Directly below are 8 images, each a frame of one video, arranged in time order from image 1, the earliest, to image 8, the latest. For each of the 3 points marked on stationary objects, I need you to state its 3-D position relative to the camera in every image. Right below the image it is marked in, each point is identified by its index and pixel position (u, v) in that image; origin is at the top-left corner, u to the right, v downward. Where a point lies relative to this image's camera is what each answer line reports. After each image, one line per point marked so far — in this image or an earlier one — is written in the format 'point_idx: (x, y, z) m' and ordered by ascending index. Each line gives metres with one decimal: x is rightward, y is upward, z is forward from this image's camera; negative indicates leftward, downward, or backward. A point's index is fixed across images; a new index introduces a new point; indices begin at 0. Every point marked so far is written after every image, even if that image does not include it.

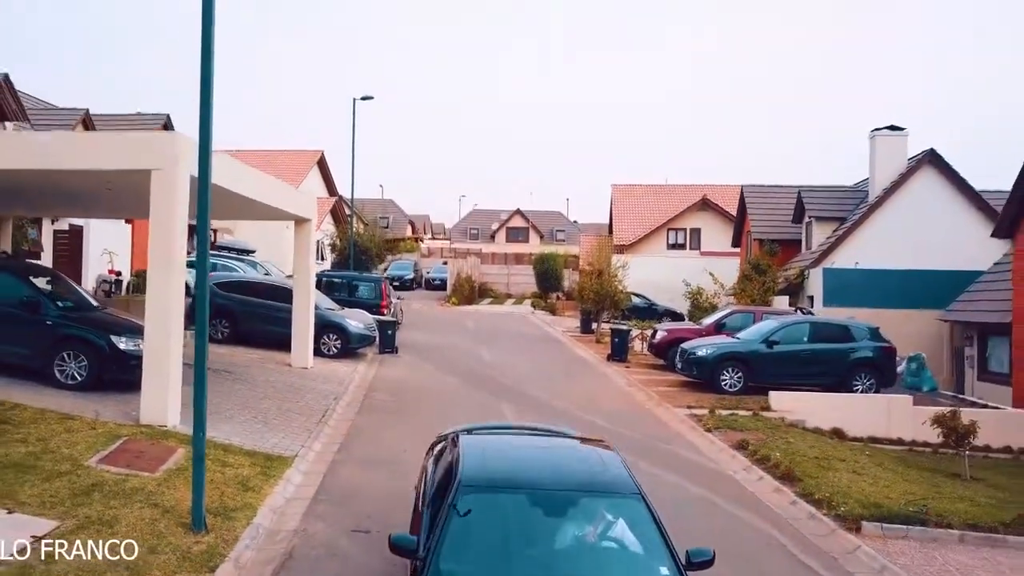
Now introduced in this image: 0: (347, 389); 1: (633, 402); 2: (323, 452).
0: (-3.2, -2.0, +13.4) m
1: (+2.4, -2.3, +14.0) m
2: (-2.6, -2.3, +9.7) m
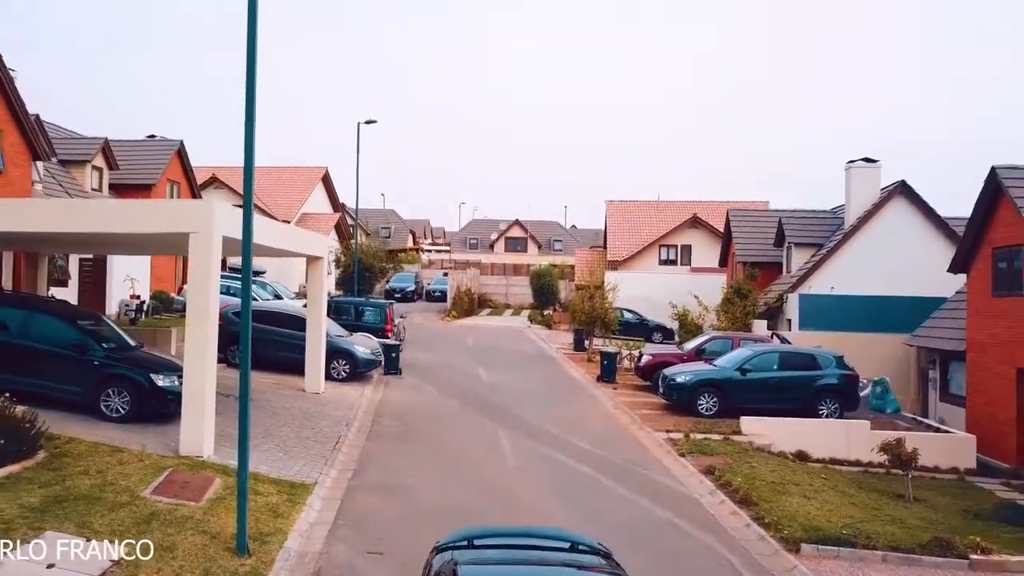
0: (-3.3, -2.7, +14.7) m
1: (+2.3, -3.0, +15.3) m
2: (-2.8, -3.0, +11.1) m
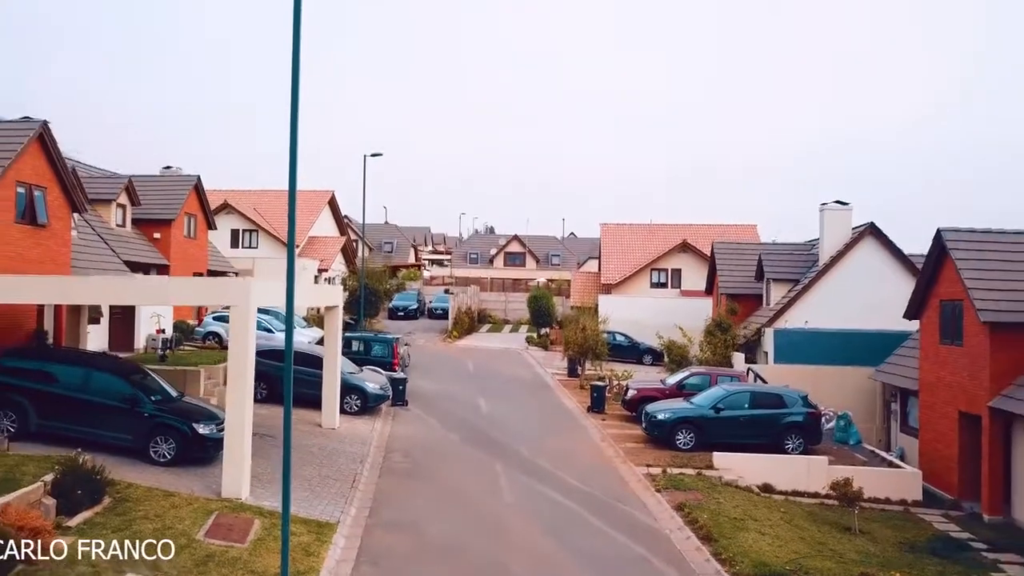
0: (-3.4, -3.8, +16.4) m
1: (+2.2, -4.1, +17.0) m
2: (-2.8, -4.2, +12.8) m
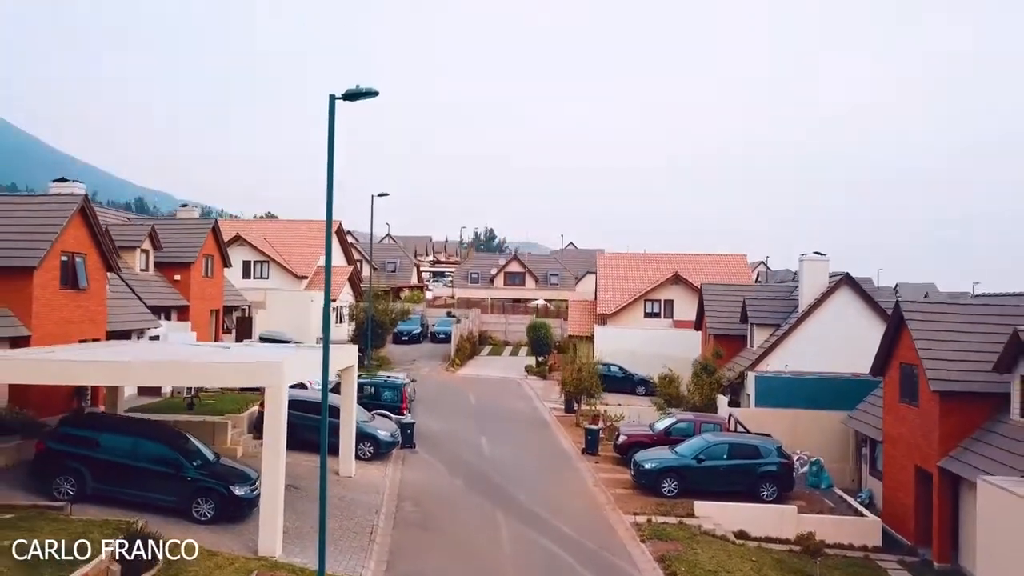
0: (-3.3, -5.5, +18.2) m
1: (+2.2, -5.8, +18.8) m
2: (-2.8, -5.8, +14.5) m
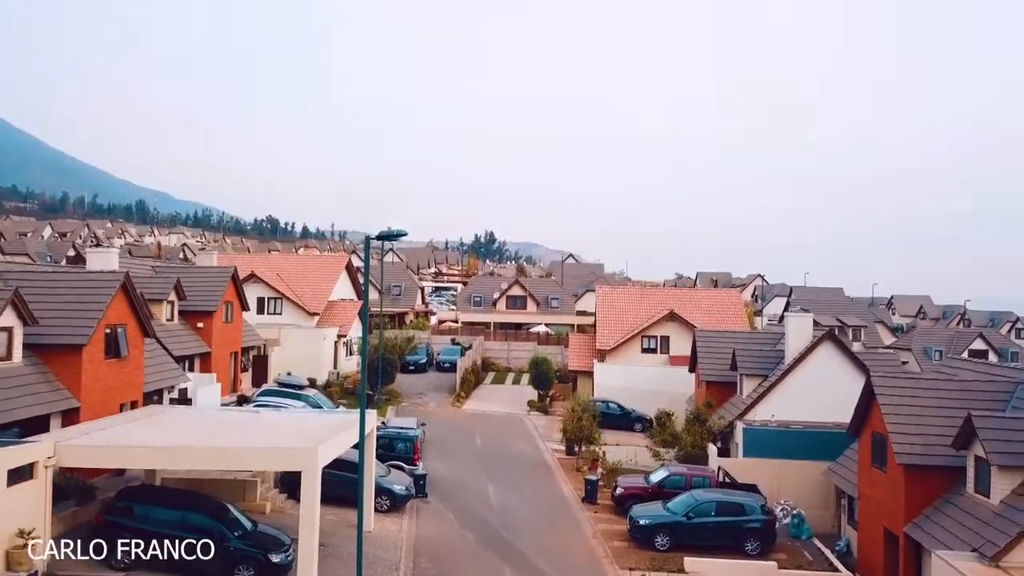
0: (-3.2, -7.7, +20.0) m
1: (+2.4, -8.0, +20.6) m
2: (-2.6, -8.0, +16.3) m
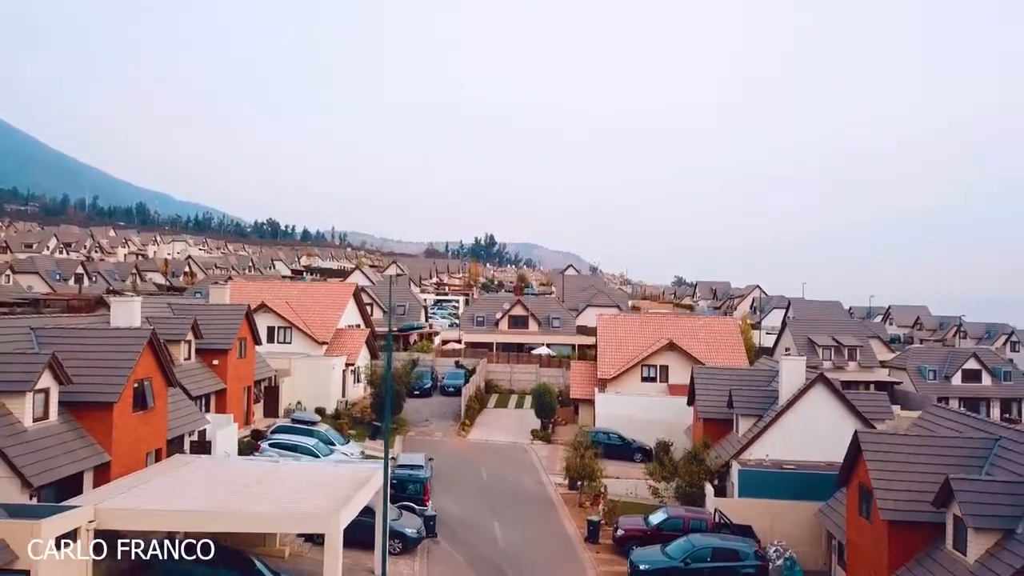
0: (-2.9, -9.5, +21.1) m
1: (+2.6, -9.8, +21.7) m
2: (-2.4, -9.8, +17.5) m
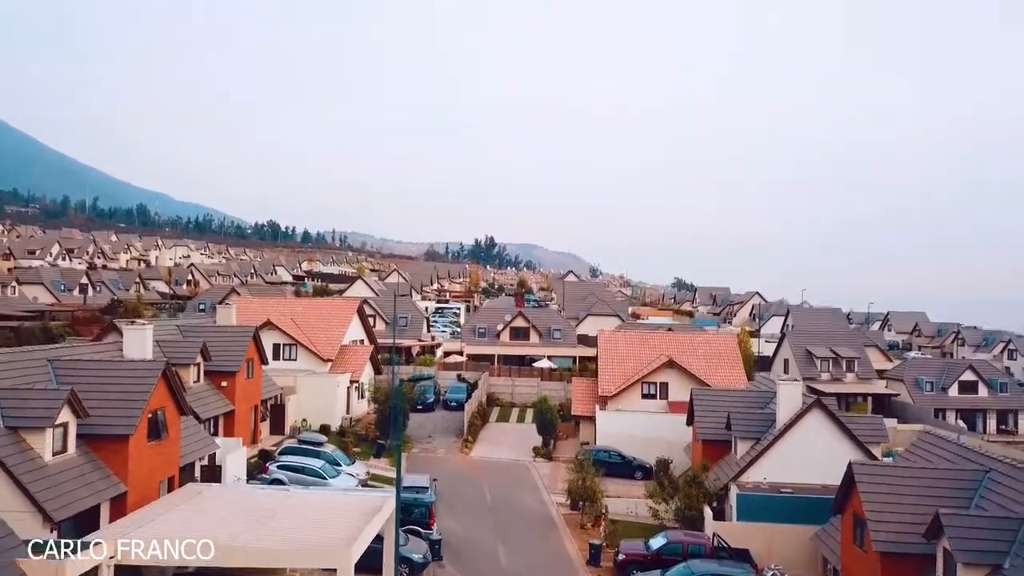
0: (-2.8, -10.6, +21.8) m
1: (+2.8, -10.9, +22.4) m
2: (-2.3, -10.9, +18.1) m
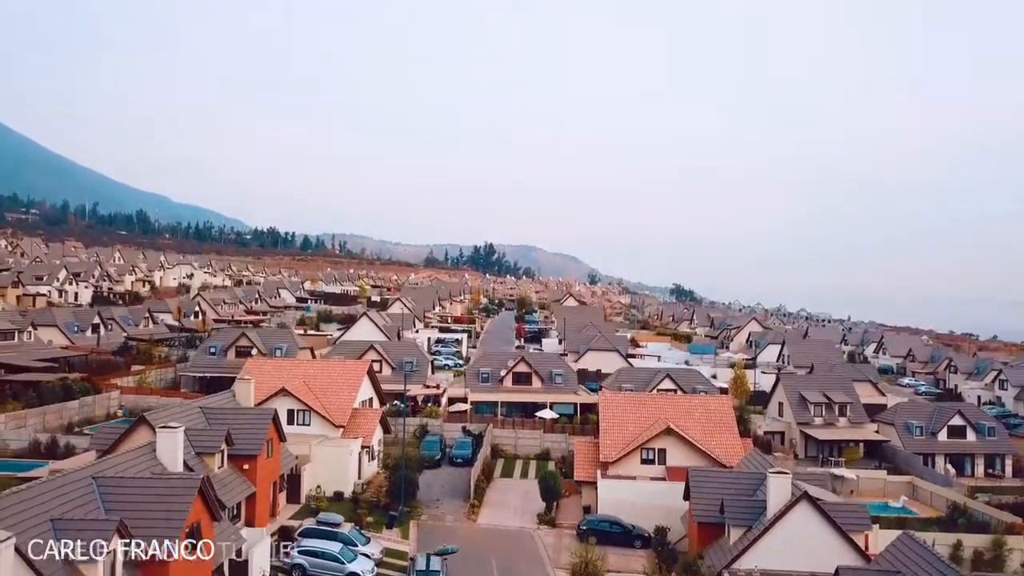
0: (-2.5, -15.1, +23.7) m
1: (+3.1, -15.4, +24.4) m
2: (-1.9, -15.4, +20.1) m
